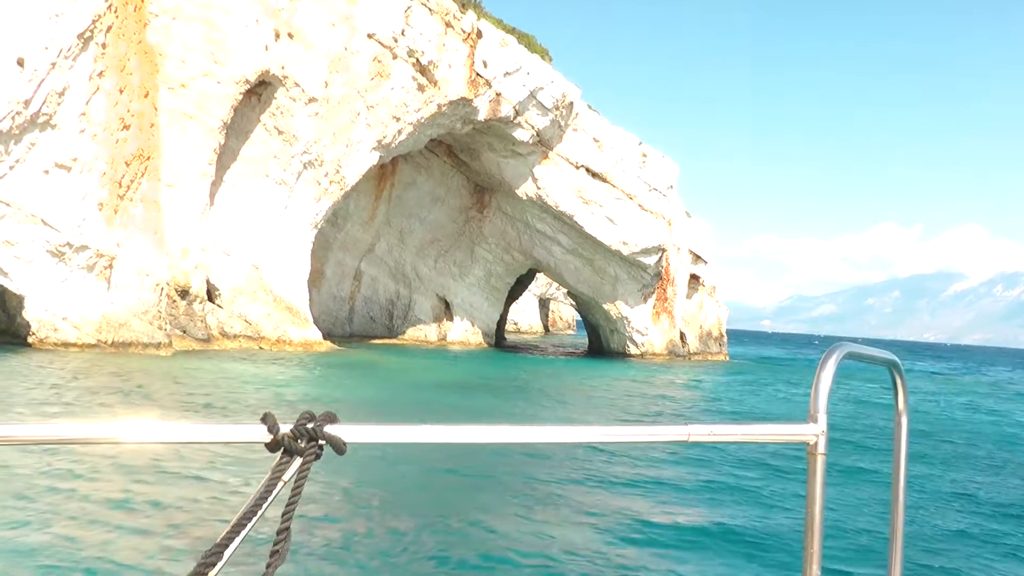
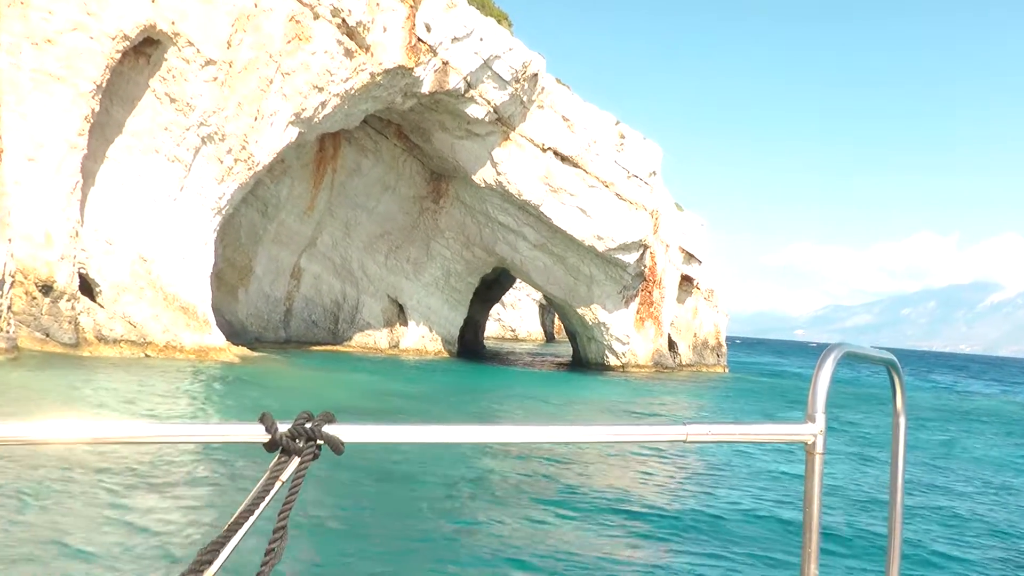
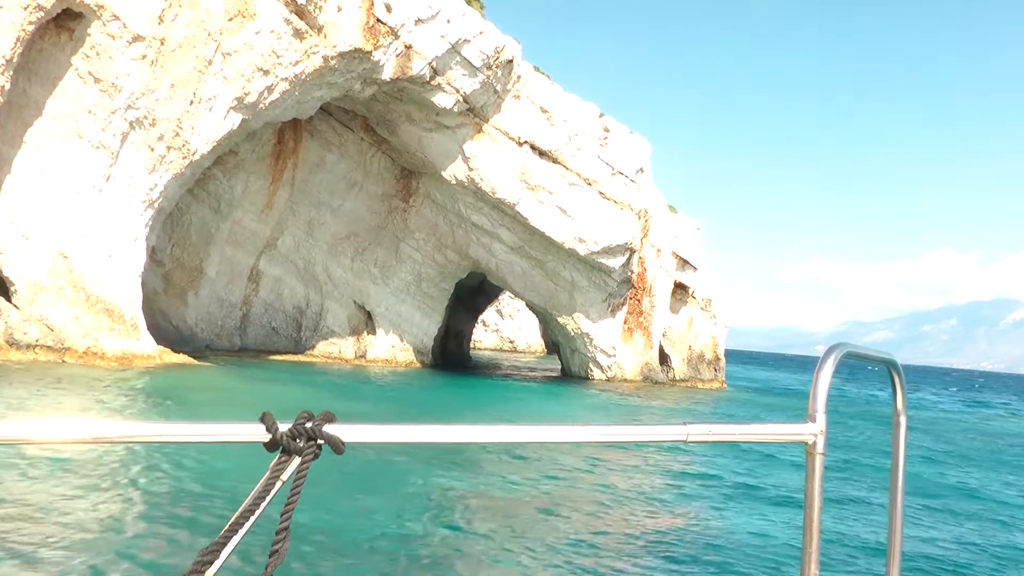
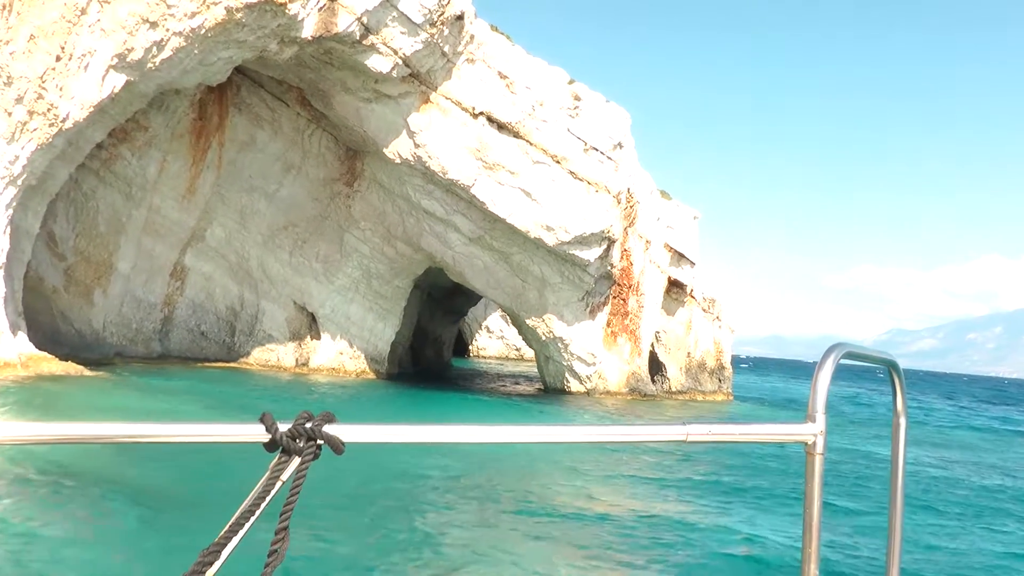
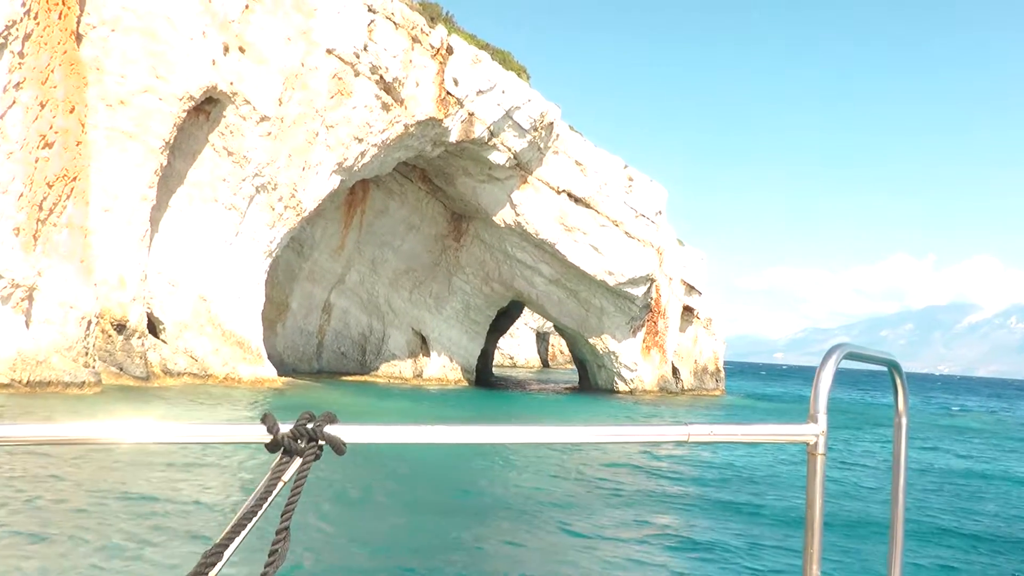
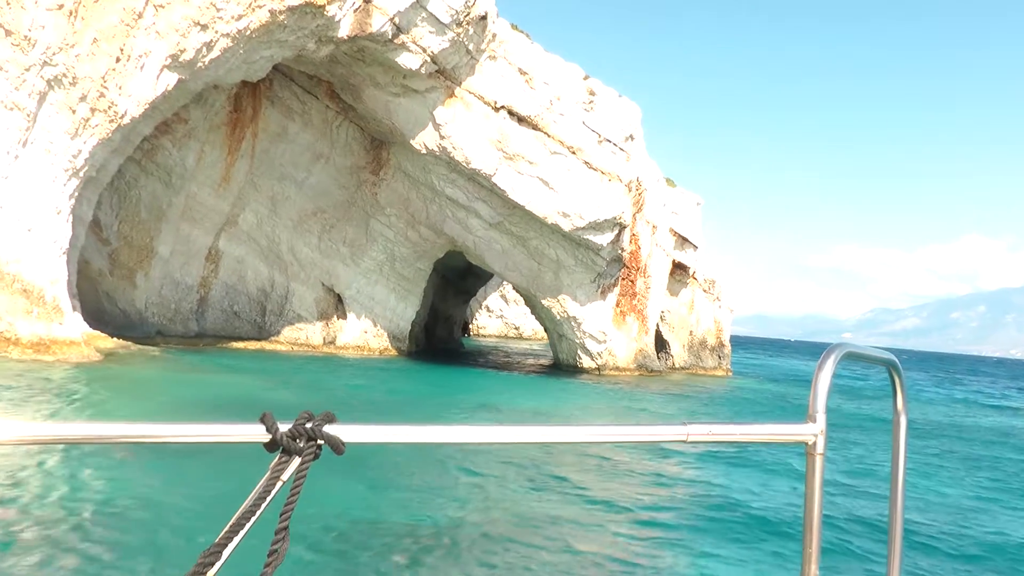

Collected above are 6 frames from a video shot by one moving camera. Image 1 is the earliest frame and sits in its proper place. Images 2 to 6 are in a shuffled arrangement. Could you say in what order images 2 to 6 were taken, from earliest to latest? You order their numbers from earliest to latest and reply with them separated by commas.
5, 2, 3, 6, 4
